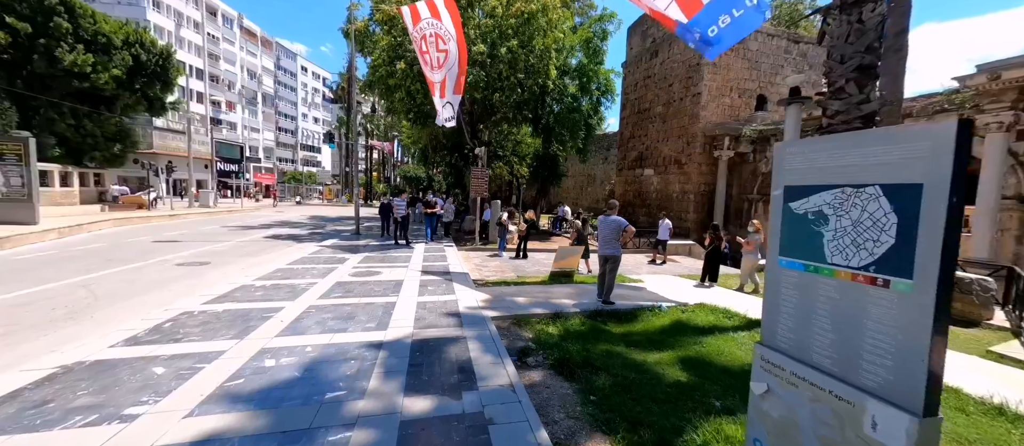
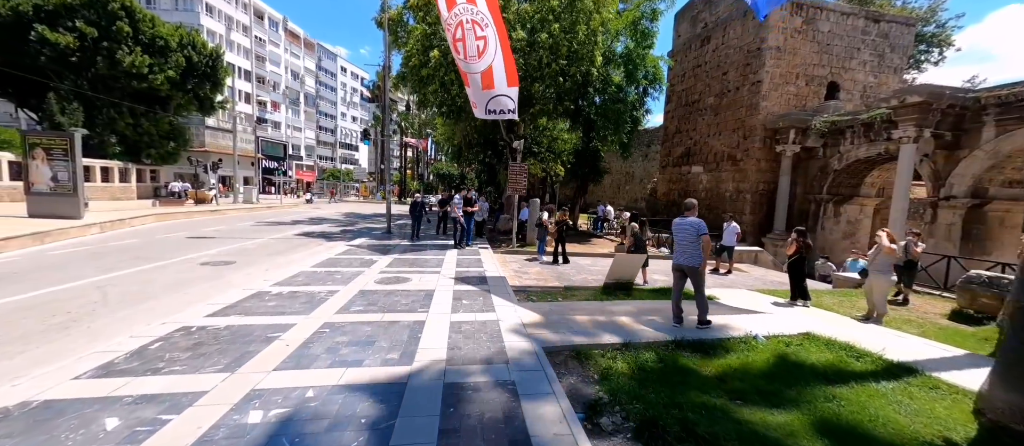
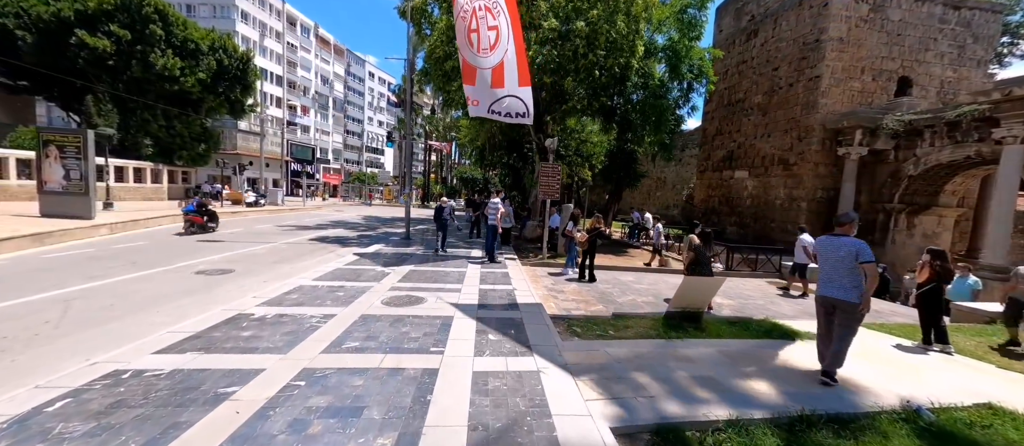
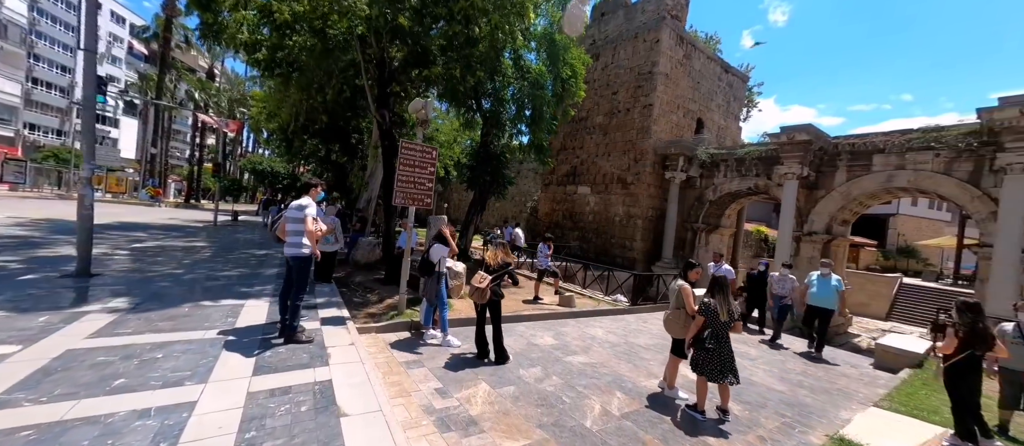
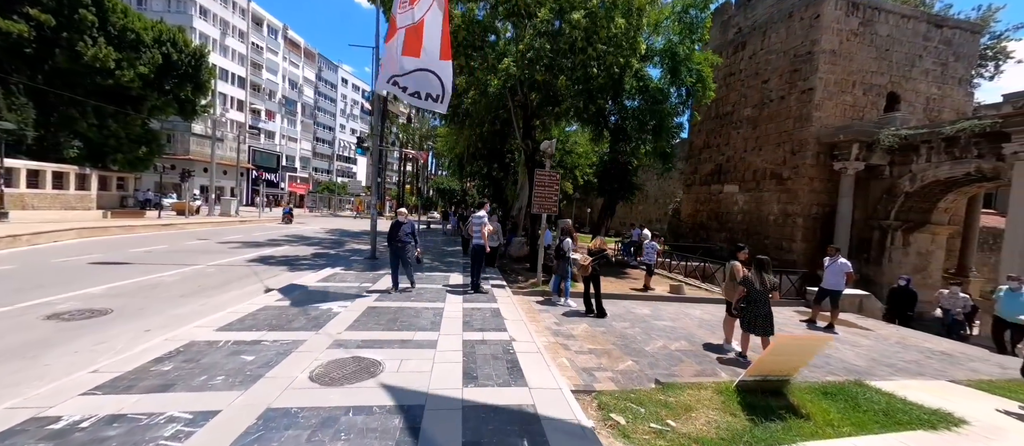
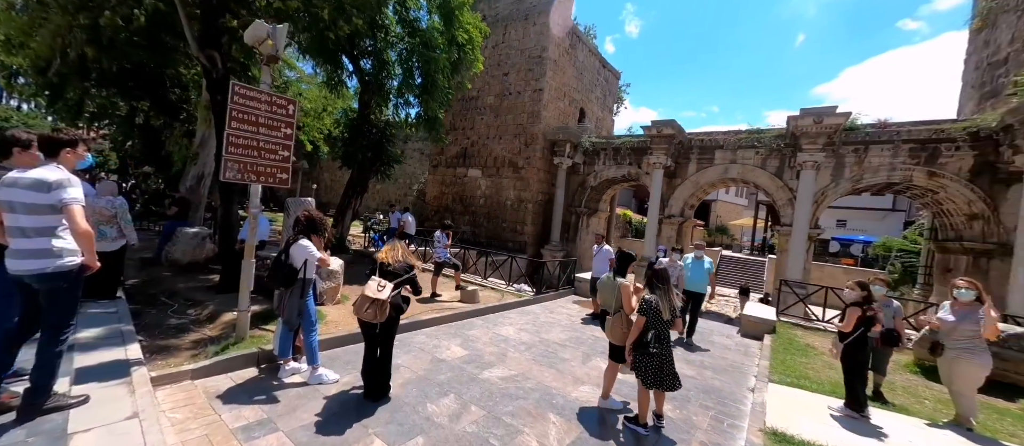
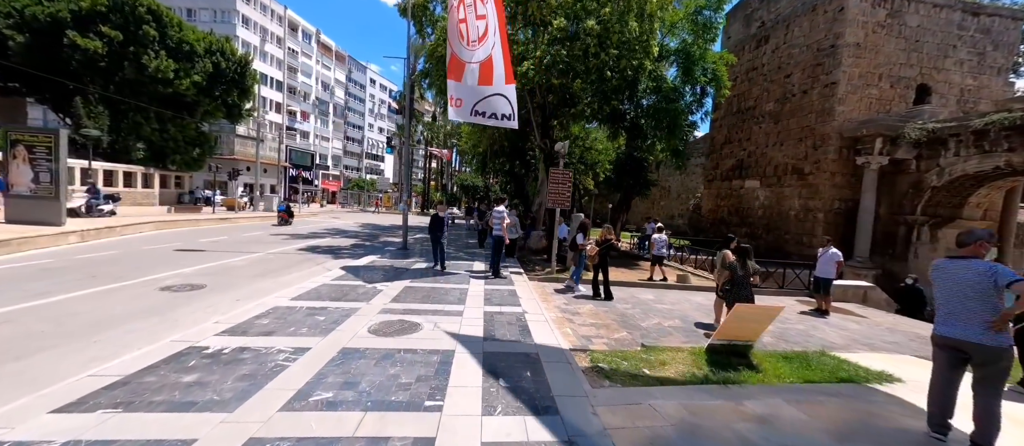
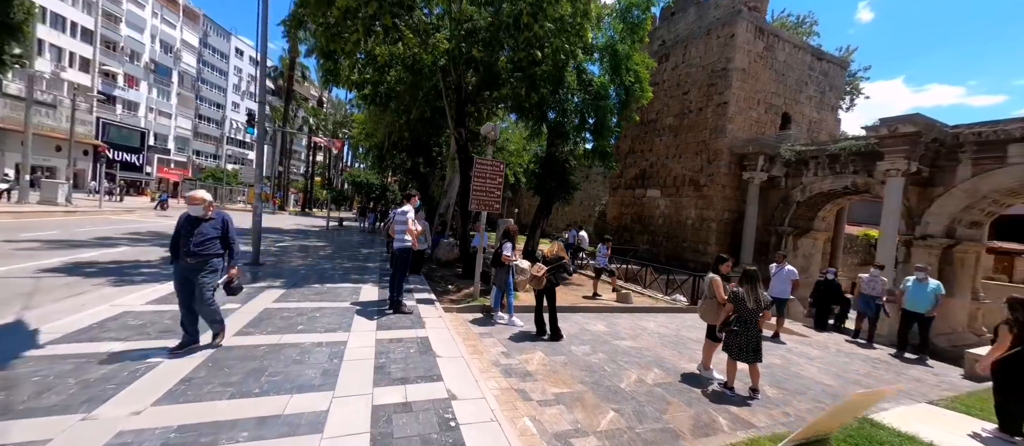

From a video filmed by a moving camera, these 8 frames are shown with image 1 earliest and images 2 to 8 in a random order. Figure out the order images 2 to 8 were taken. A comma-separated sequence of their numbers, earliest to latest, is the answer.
2, 3, 7, 5, 8, 4, 6
